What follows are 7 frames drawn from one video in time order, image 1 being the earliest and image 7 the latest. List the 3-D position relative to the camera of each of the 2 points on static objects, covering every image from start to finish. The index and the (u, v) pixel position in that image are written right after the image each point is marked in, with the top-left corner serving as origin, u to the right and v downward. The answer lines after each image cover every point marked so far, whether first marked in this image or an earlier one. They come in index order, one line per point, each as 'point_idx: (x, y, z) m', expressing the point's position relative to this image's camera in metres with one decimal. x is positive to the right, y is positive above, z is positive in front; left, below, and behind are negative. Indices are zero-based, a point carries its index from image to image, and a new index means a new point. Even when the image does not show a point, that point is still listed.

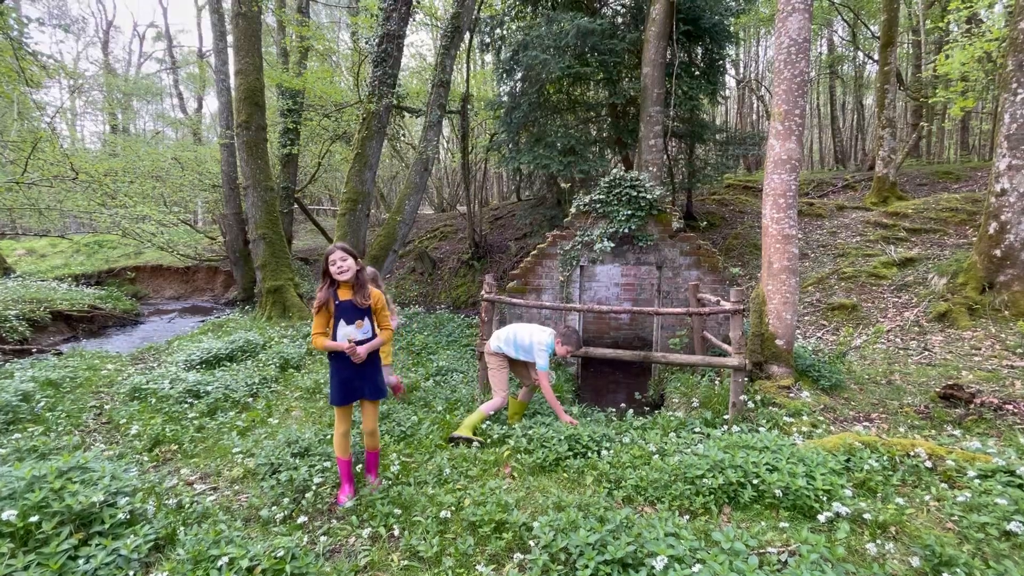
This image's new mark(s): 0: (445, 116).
0: (-1.2, +3.2, +9.0) m
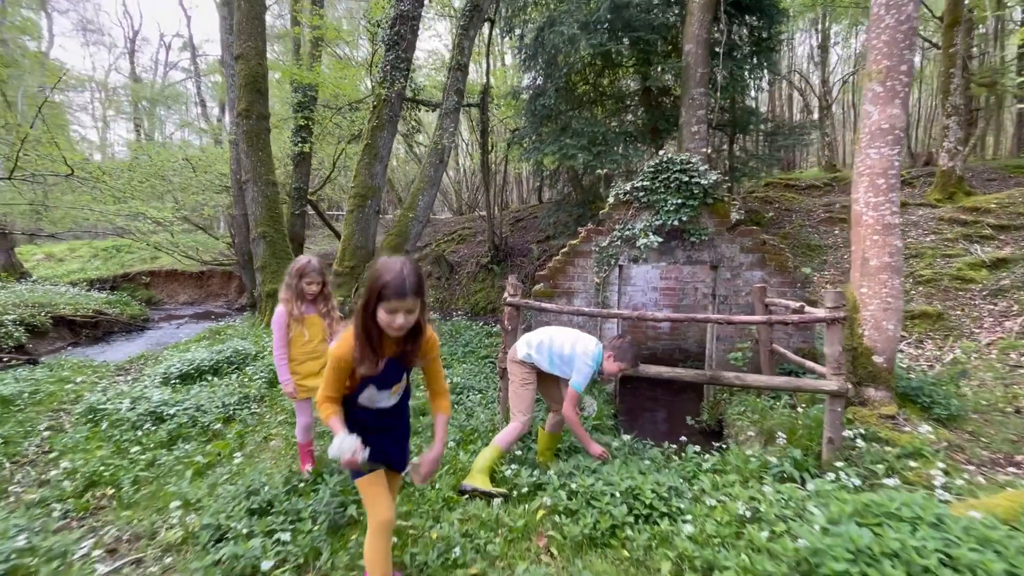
0: (-0.8, +3.2, +8.2) m
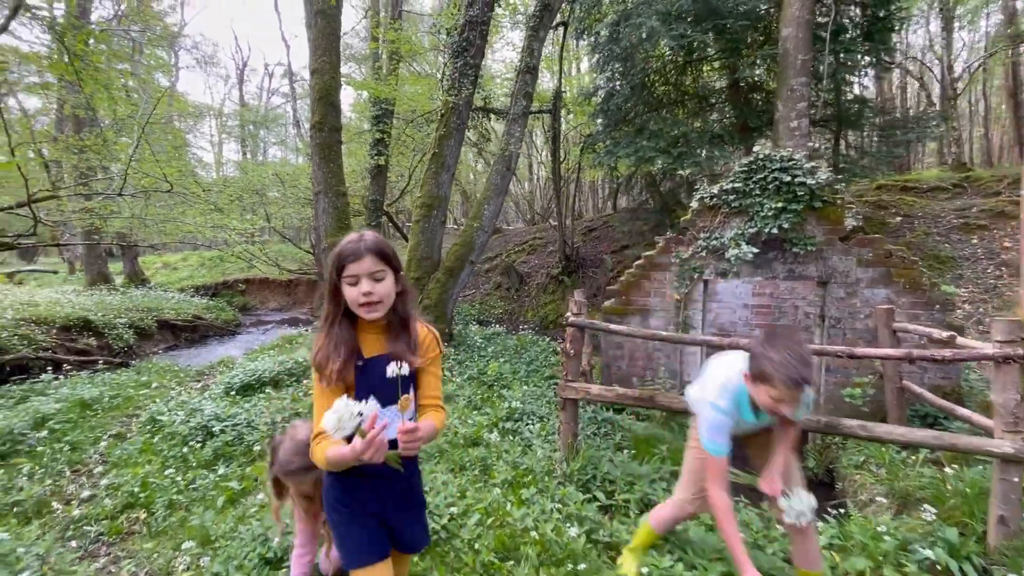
0: (+0.3, +3.0, +7.8) m
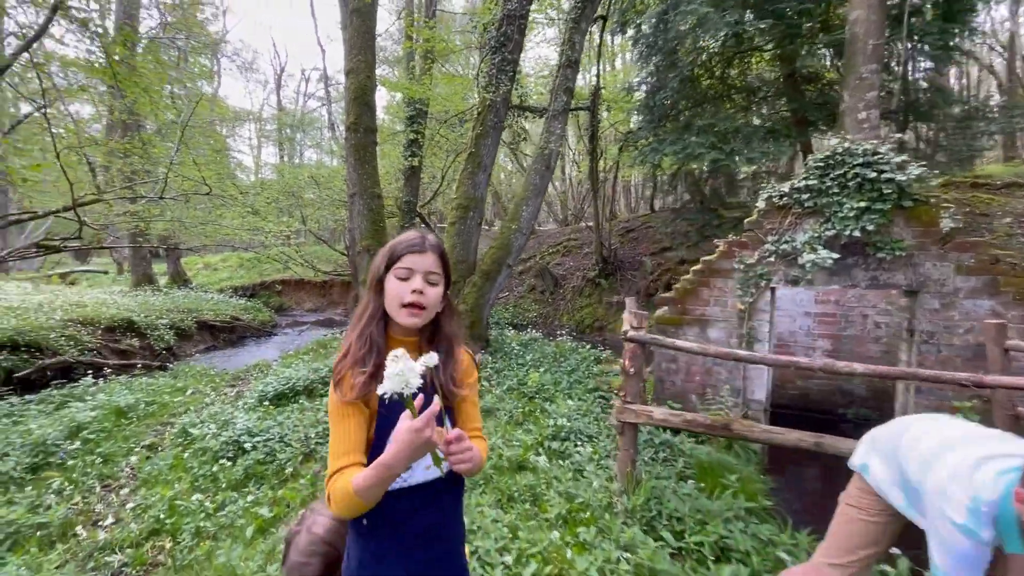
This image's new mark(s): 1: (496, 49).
0: (+1.0, +2.9, +7.4) m
1: (-0.3, +3.8, +7.7) m
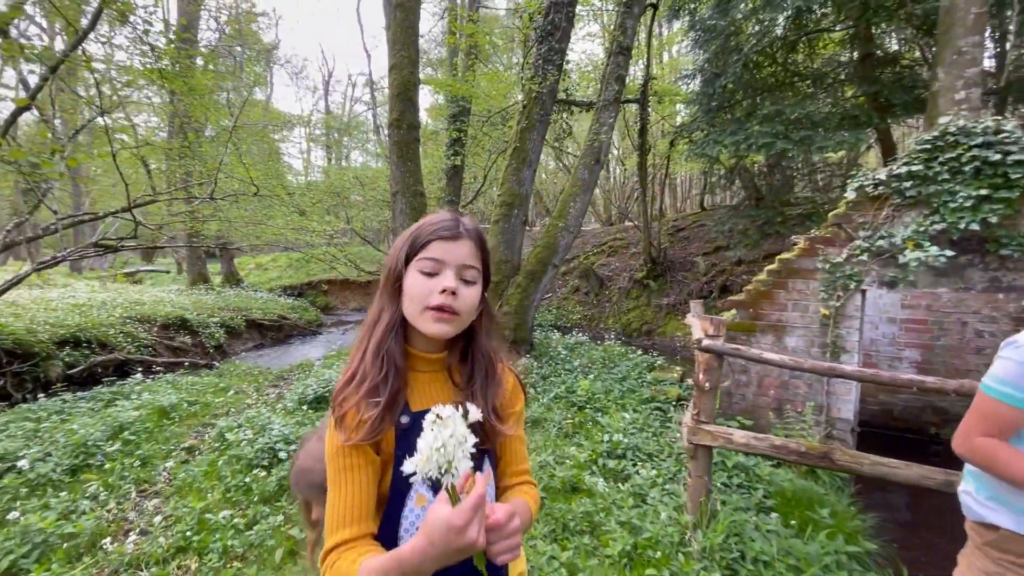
0: (+1.6, +2.9, +7.0) m
1: (+0.5, +3.8, +7.3) m
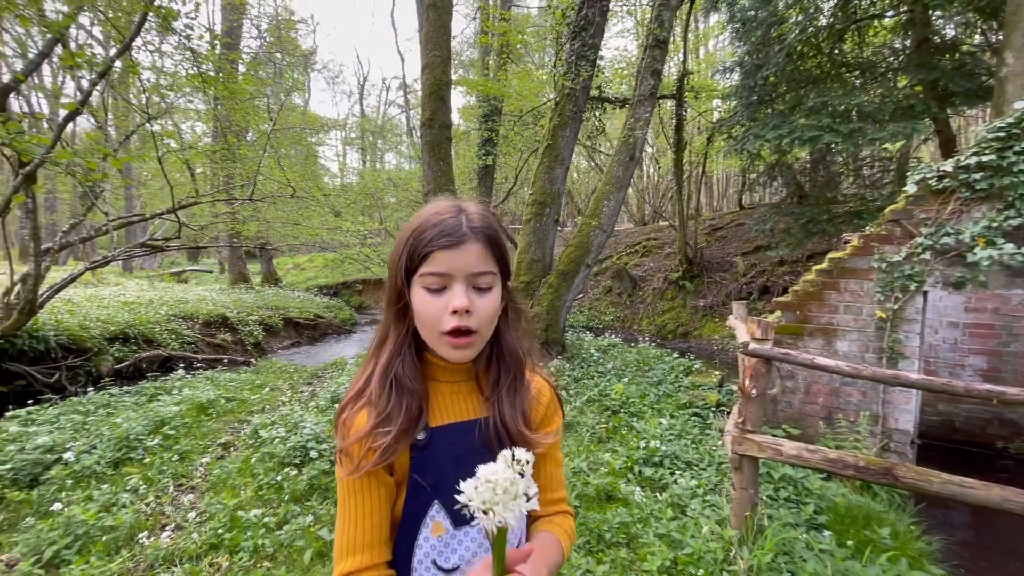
0: (+2.1, +2.9, +6.8) m
1: (+1.0, +3.8, +7.2) m
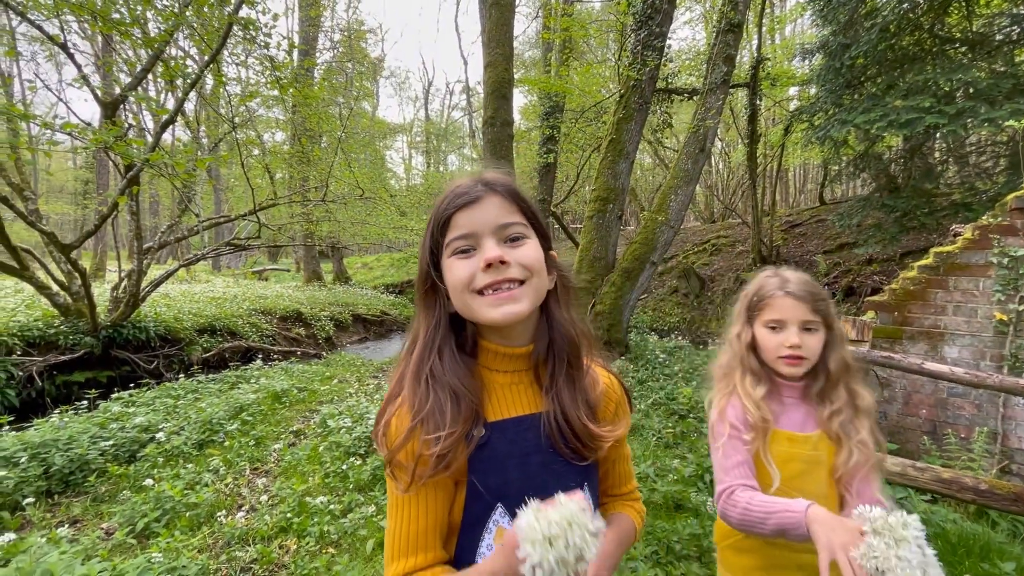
0: (+3.0, +2.9, +6.4) m
1: (+1.9, +3.8, +6.9) m
